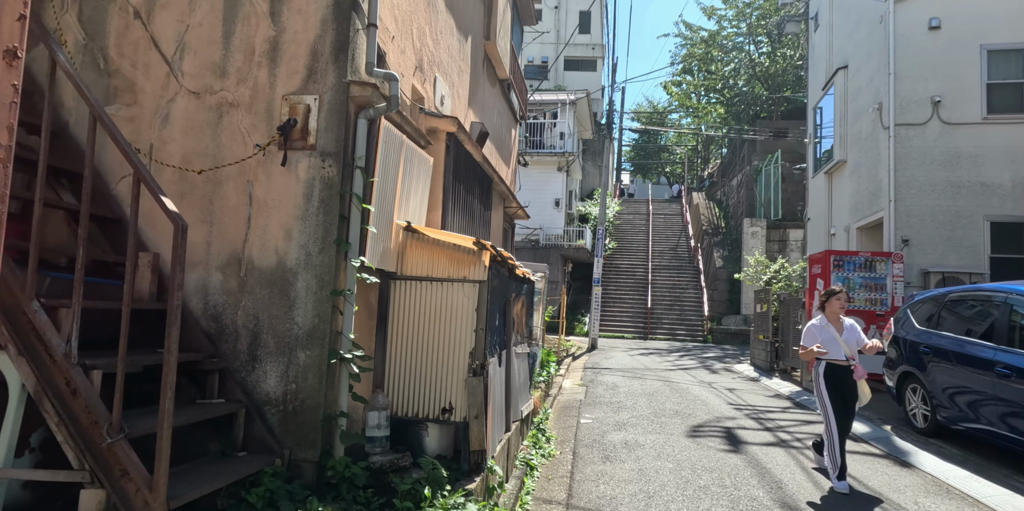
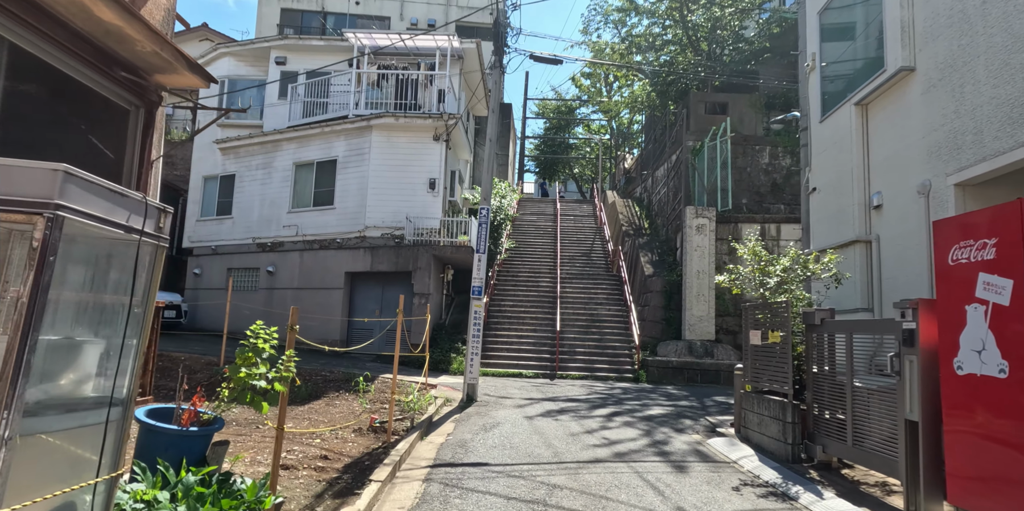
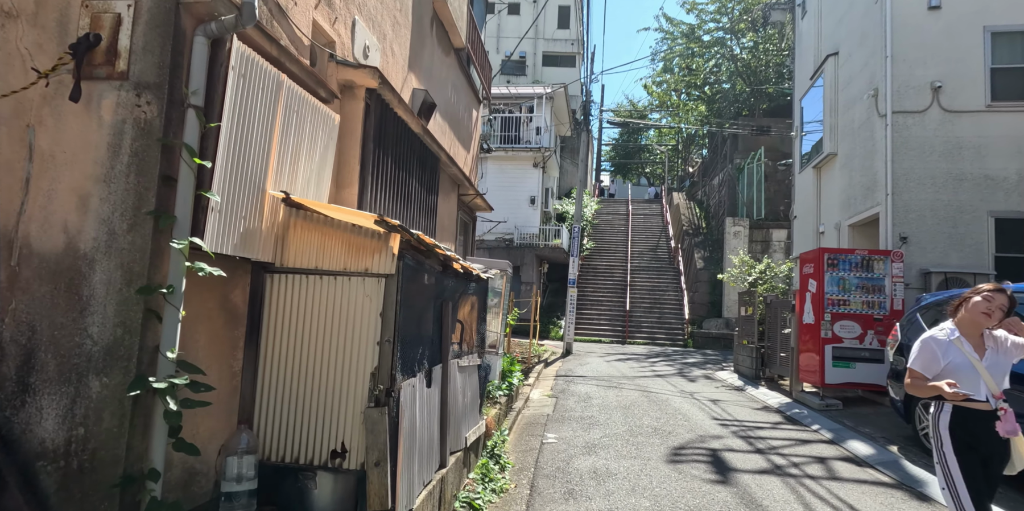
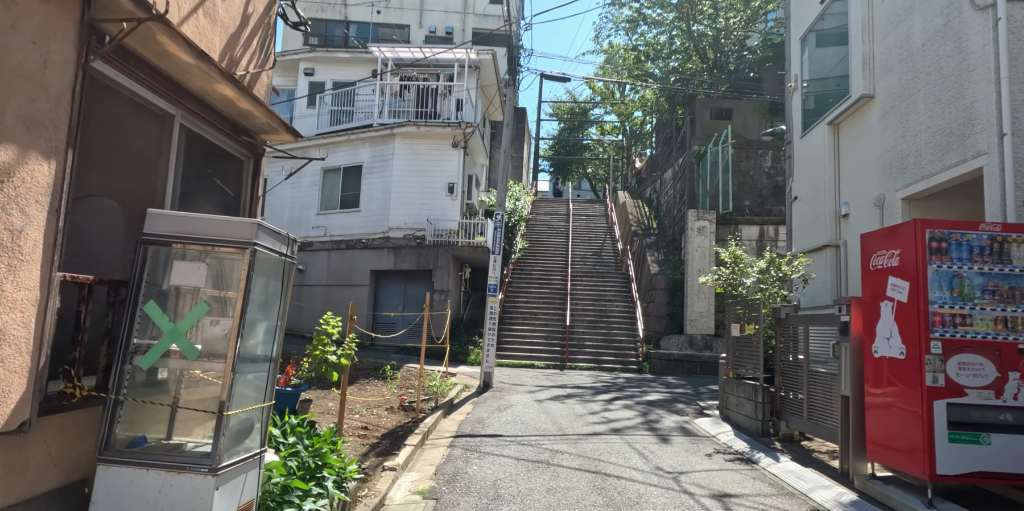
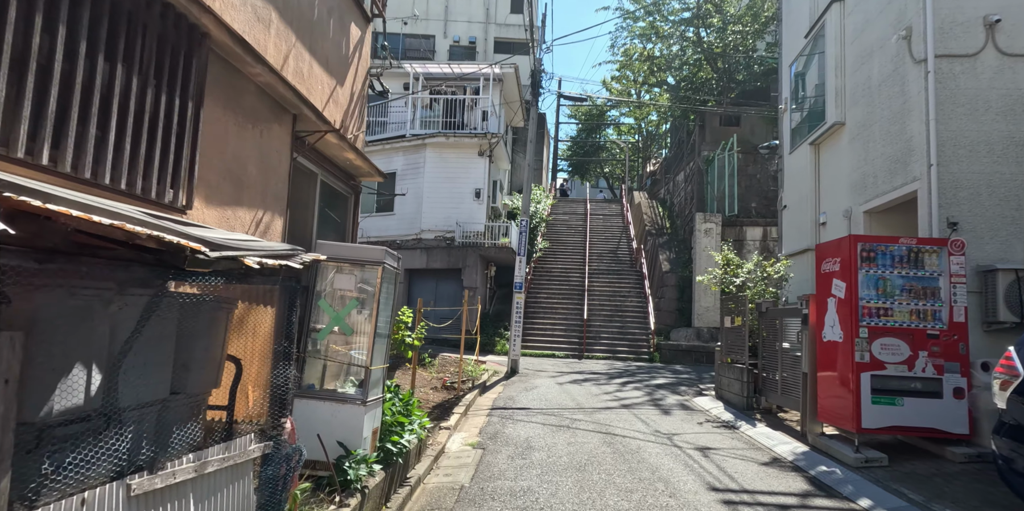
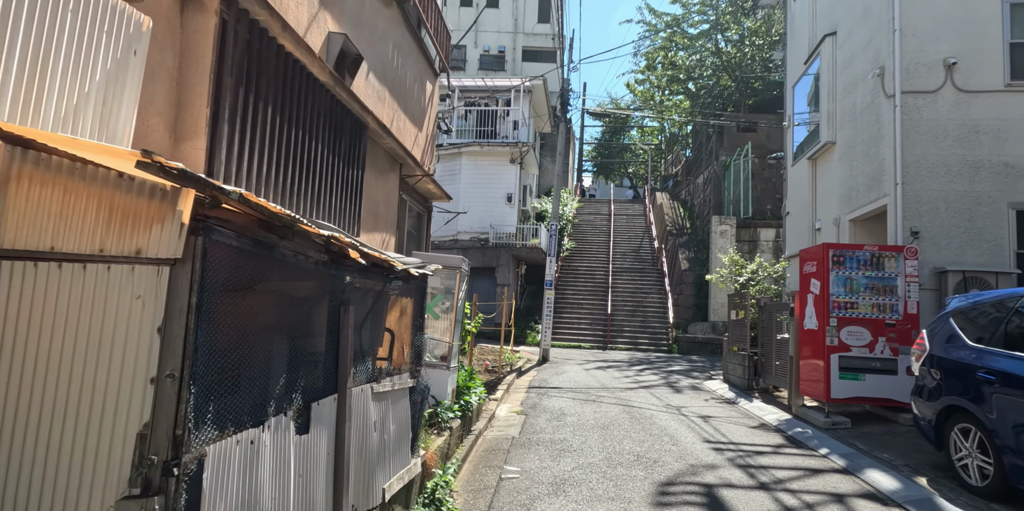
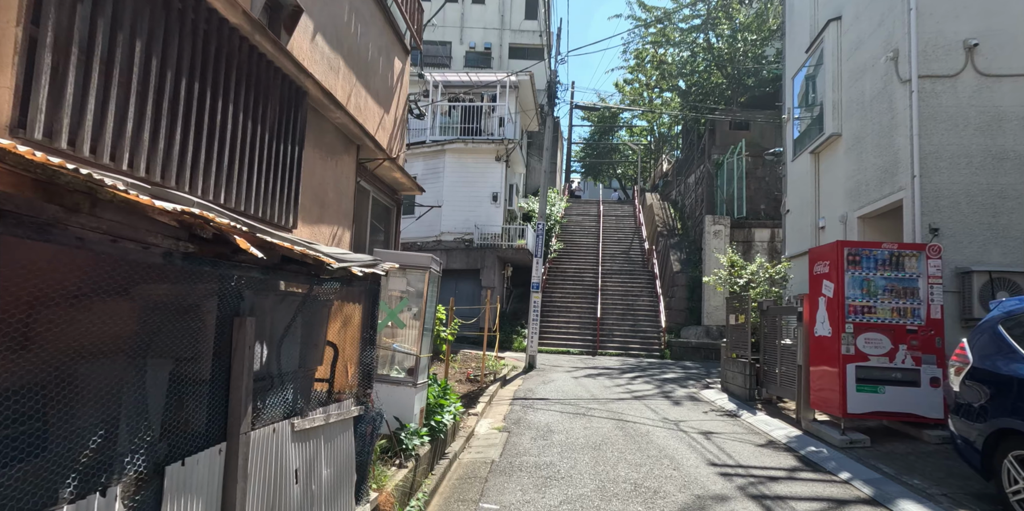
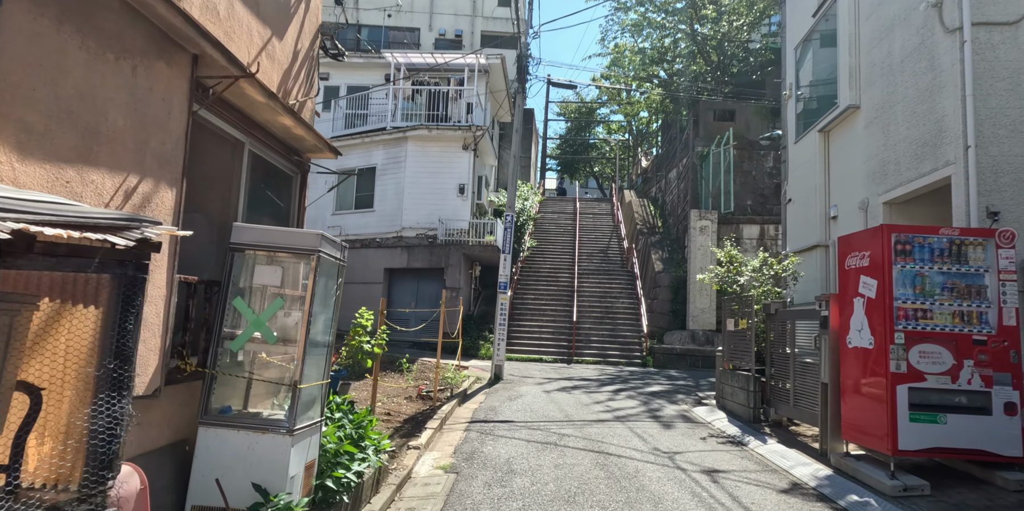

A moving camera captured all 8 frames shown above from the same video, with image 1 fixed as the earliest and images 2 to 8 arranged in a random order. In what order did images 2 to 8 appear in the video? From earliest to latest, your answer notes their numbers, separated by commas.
3, 6, 7, 5, 8, 4, 2
